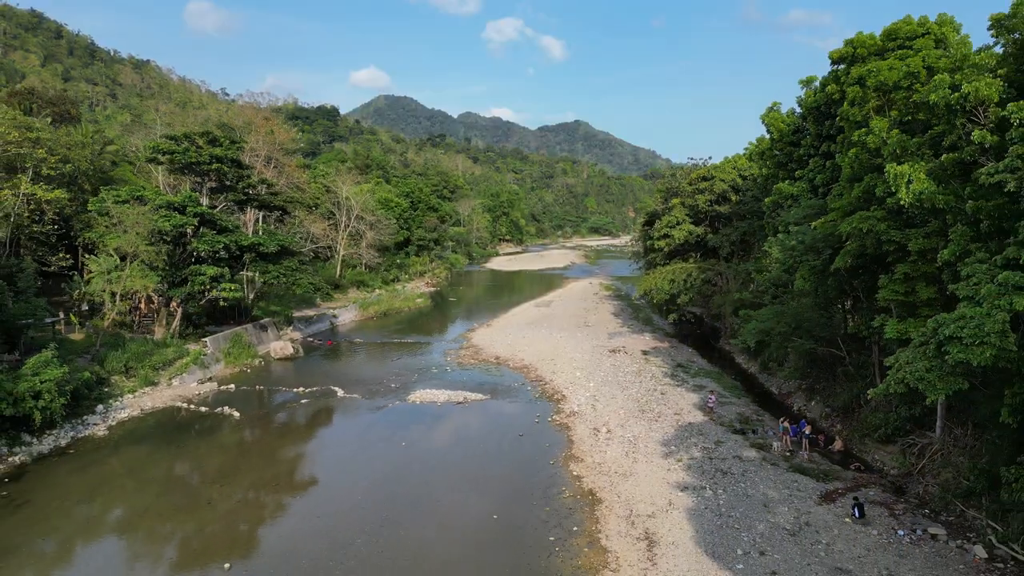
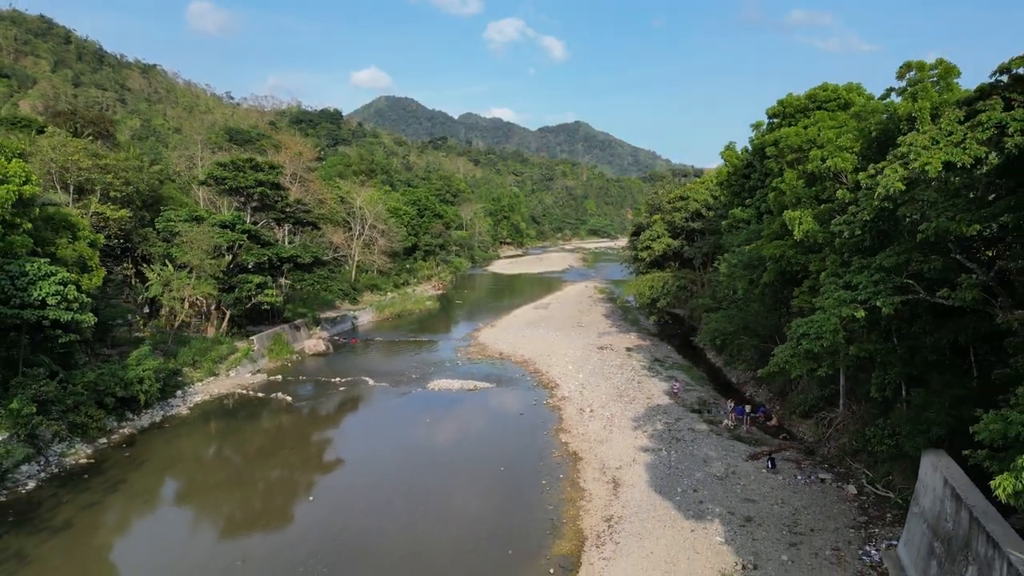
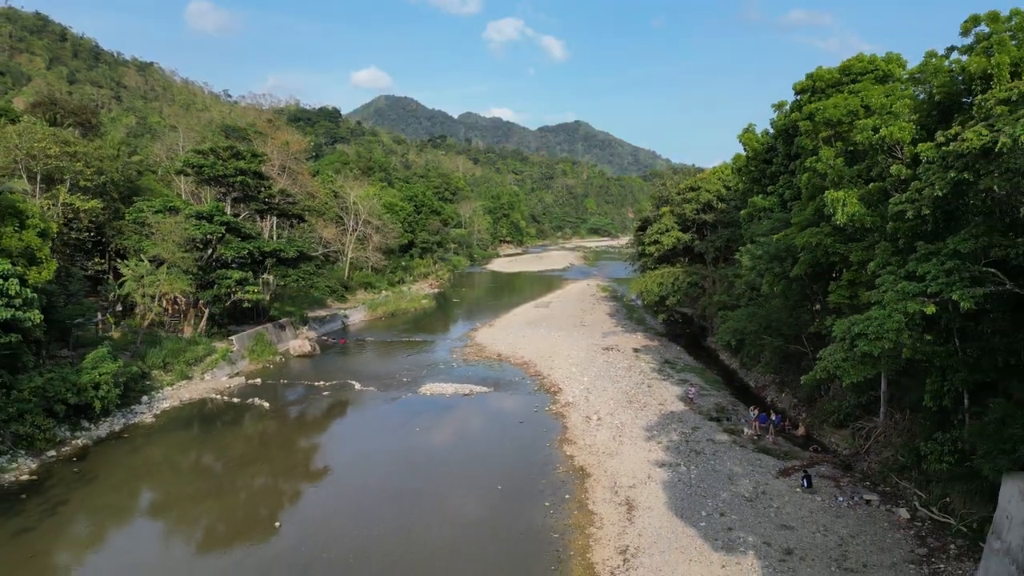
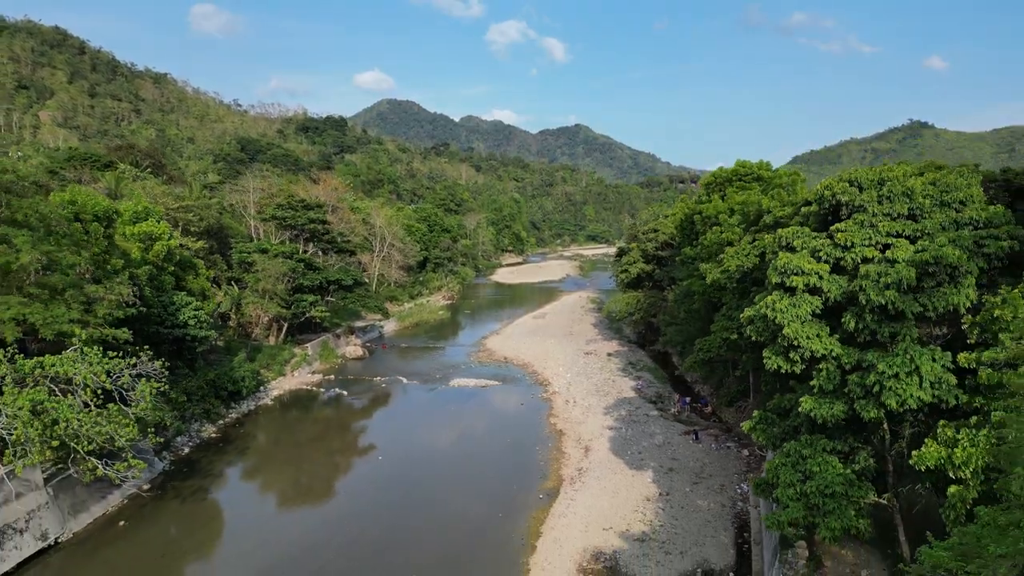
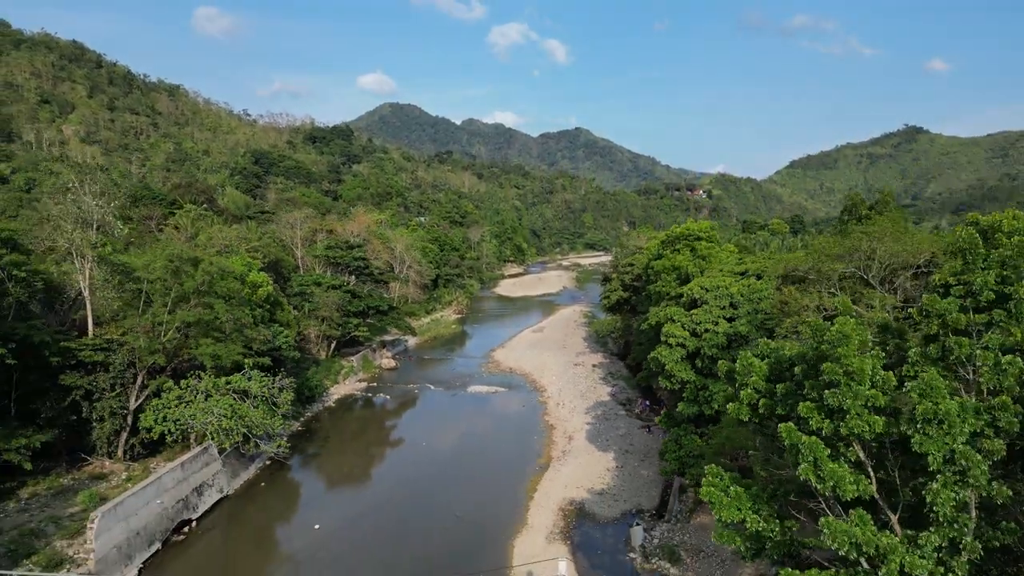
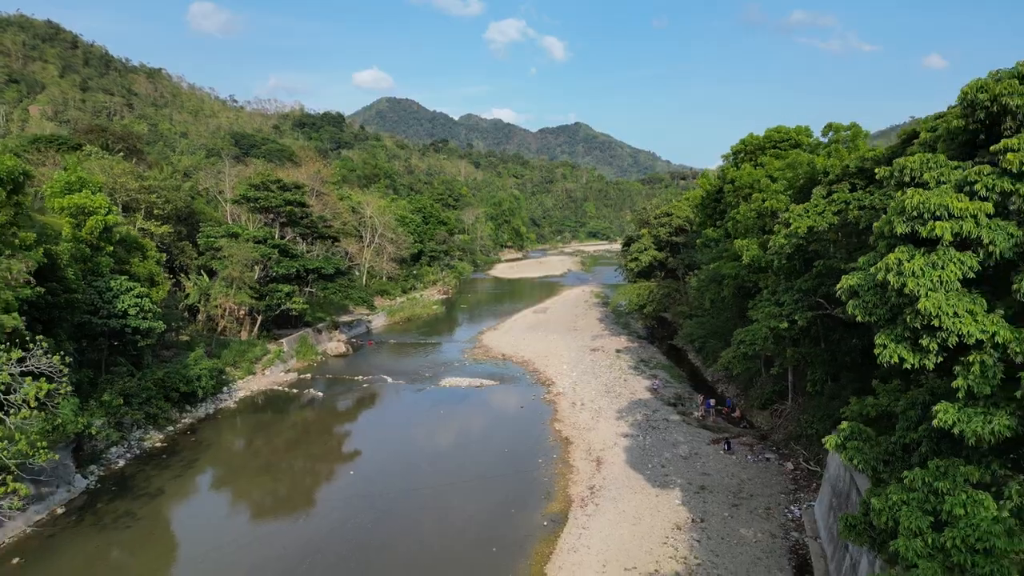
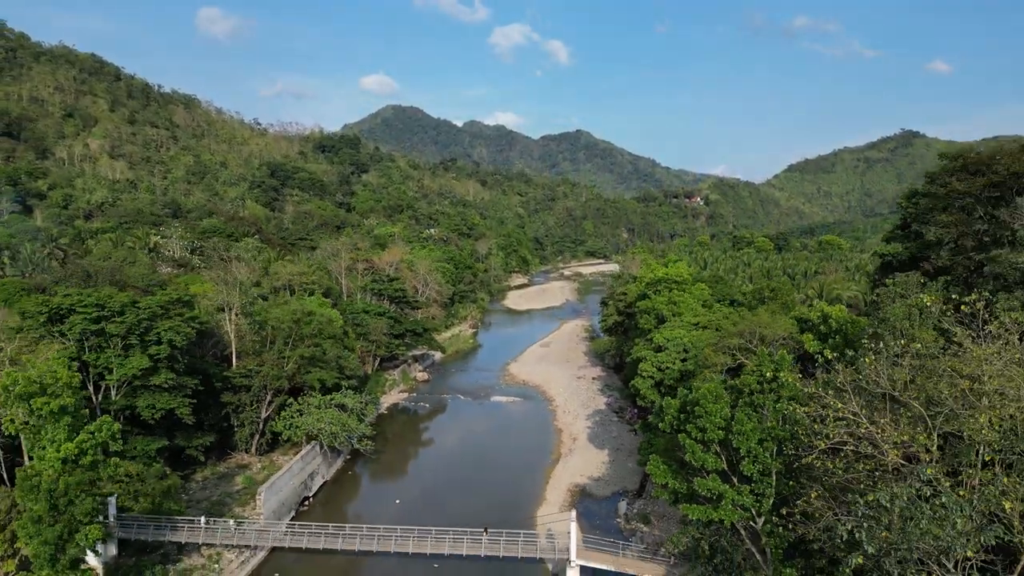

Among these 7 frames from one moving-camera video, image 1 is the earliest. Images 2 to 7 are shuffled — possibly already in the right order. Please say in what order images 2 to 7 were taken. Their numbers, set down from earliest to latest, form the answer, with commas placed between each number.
3, 2, 6, 4, 5, 7
